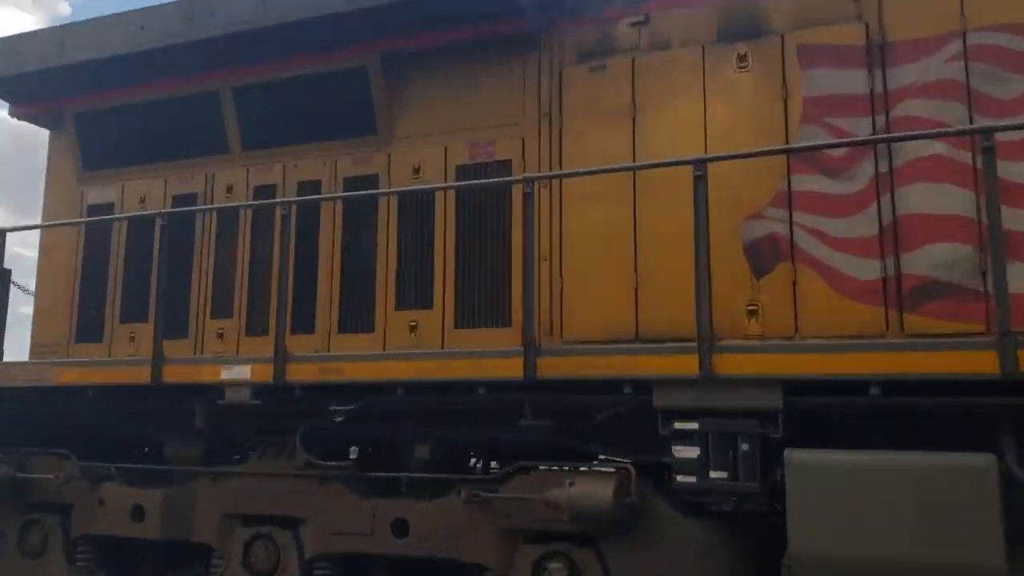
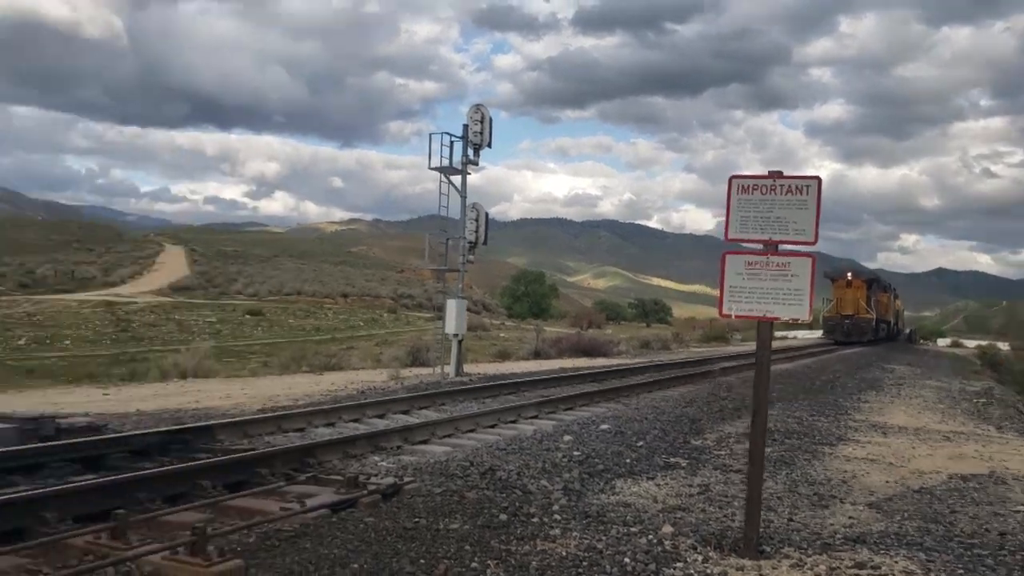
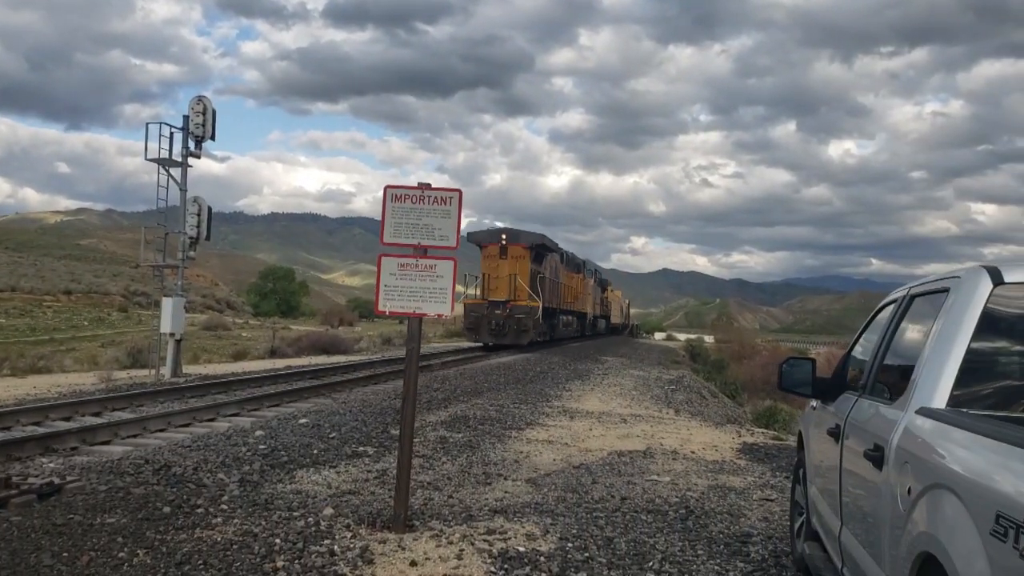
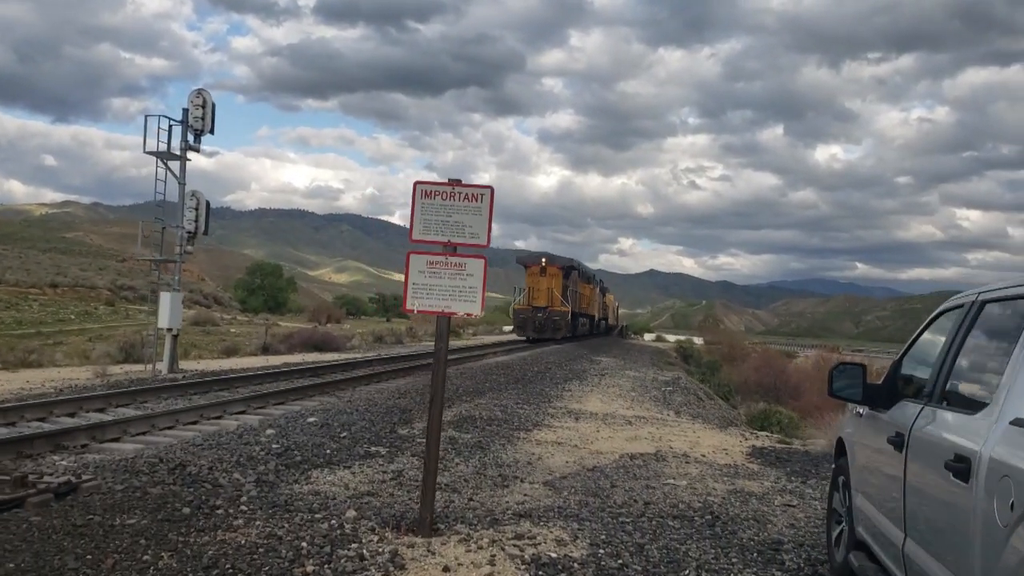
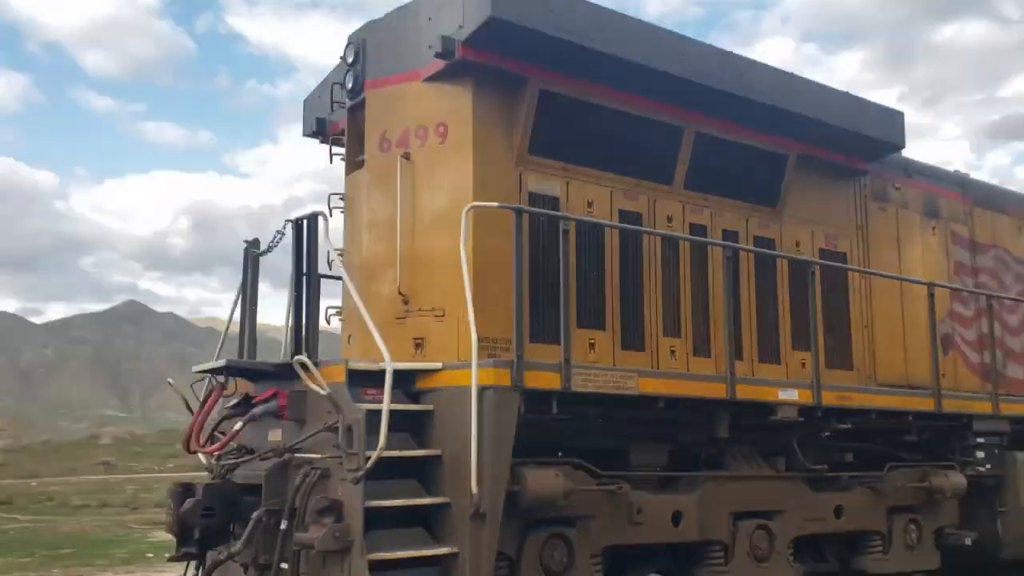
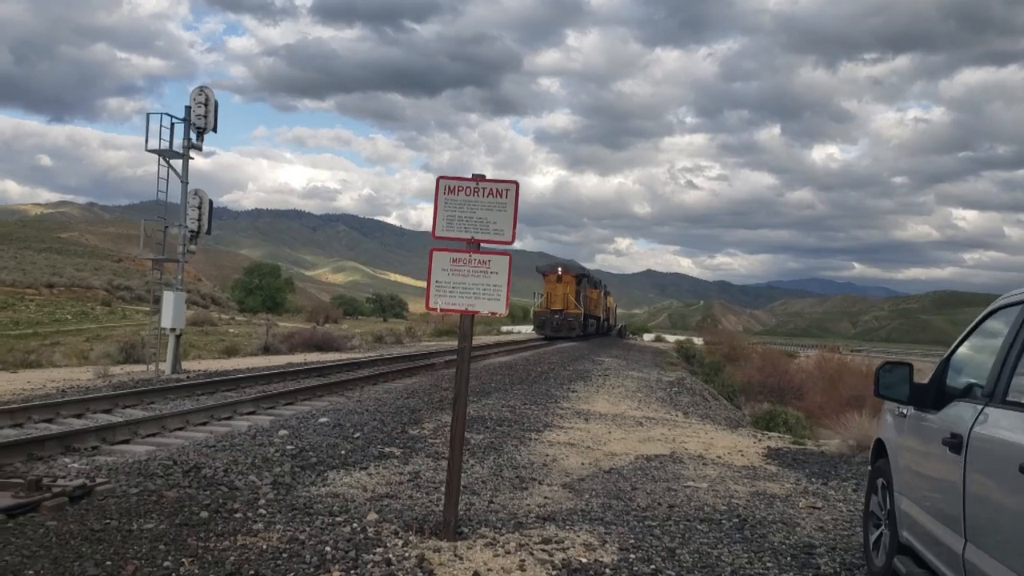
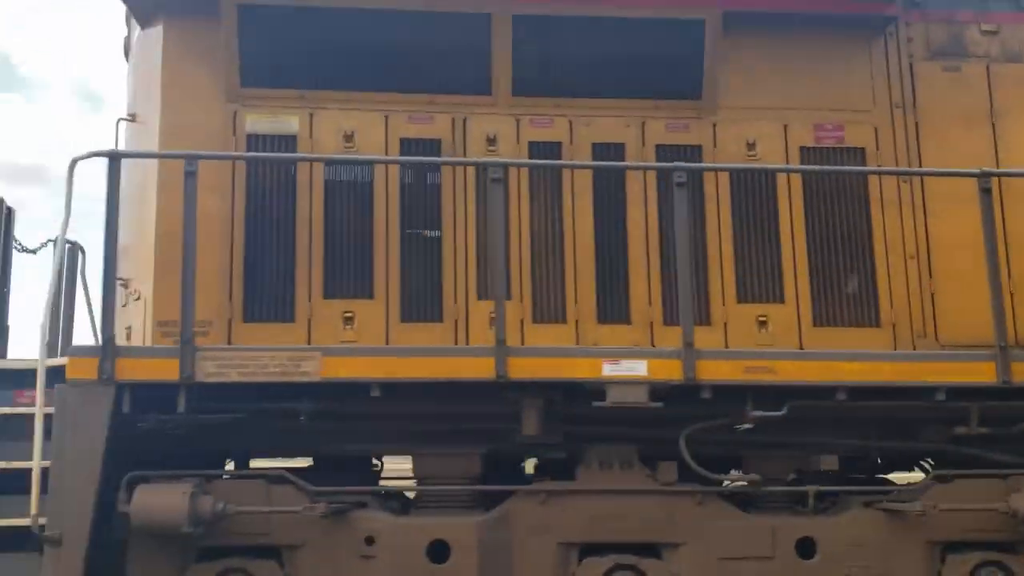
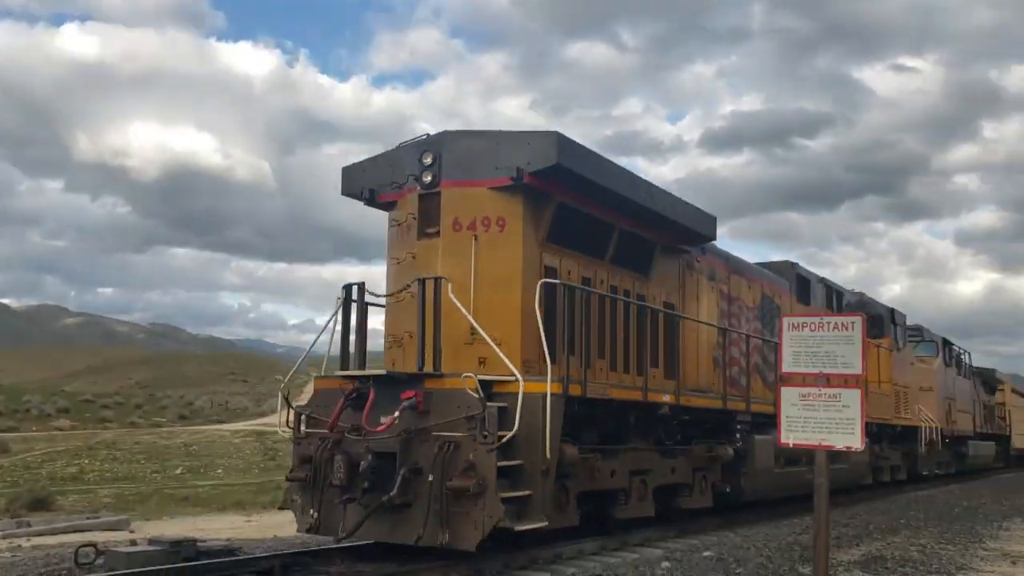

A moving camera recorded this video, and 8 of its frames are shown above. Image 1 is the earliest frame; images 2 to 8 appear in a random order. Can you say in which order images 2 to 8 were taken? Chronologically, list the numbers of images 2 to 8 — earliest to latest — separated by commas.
7, 5, 8, 3, 4, 6, 2
